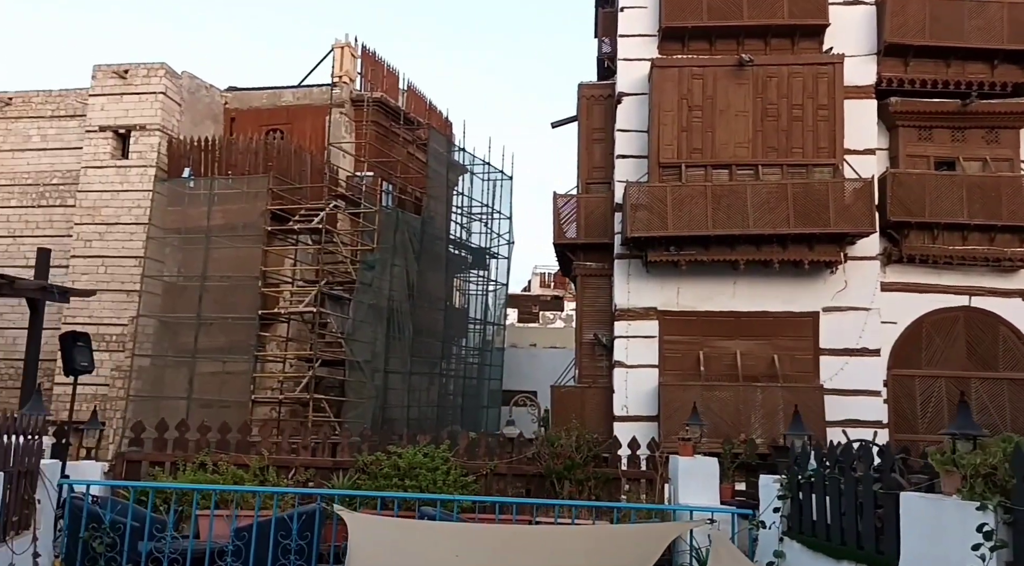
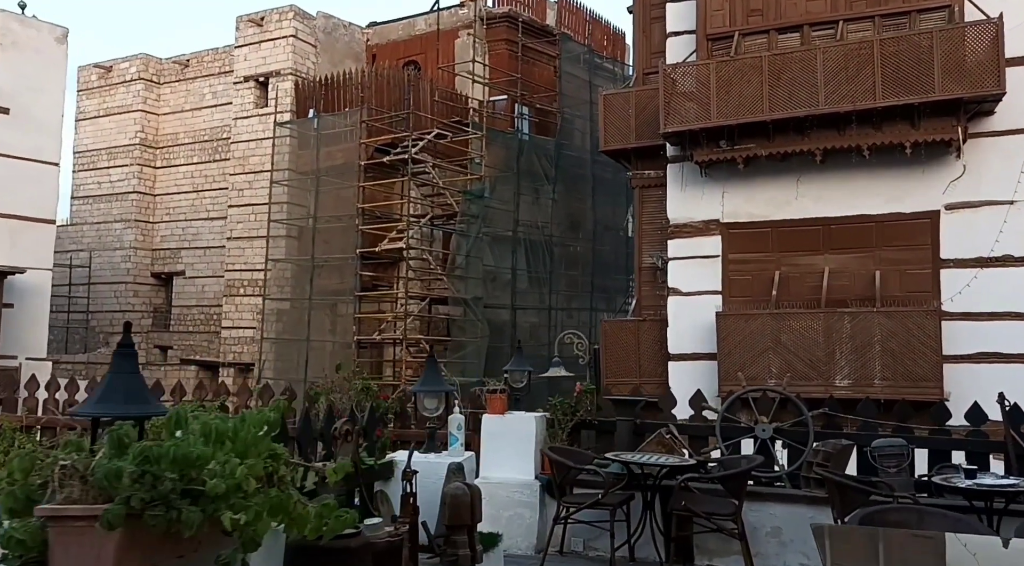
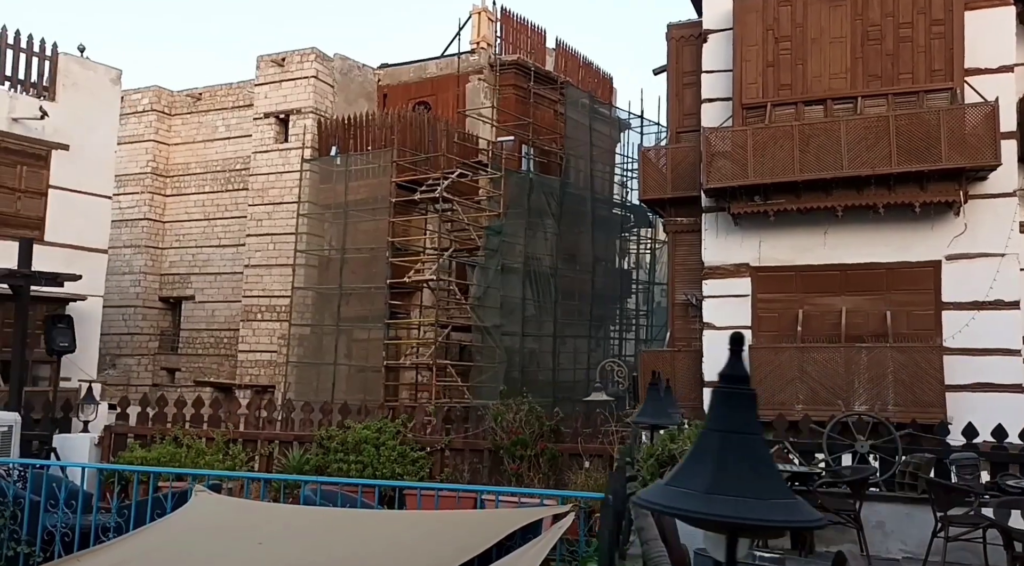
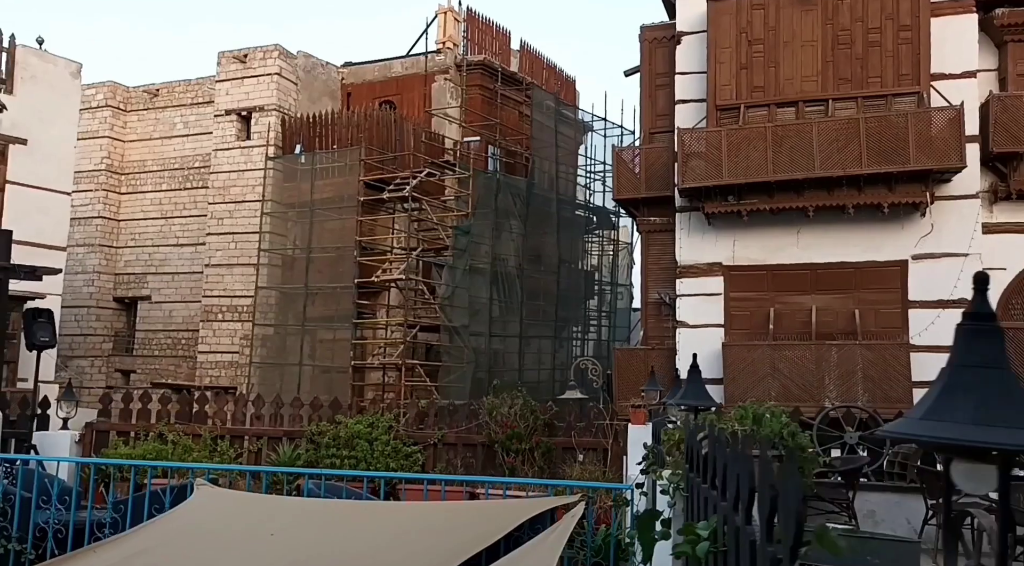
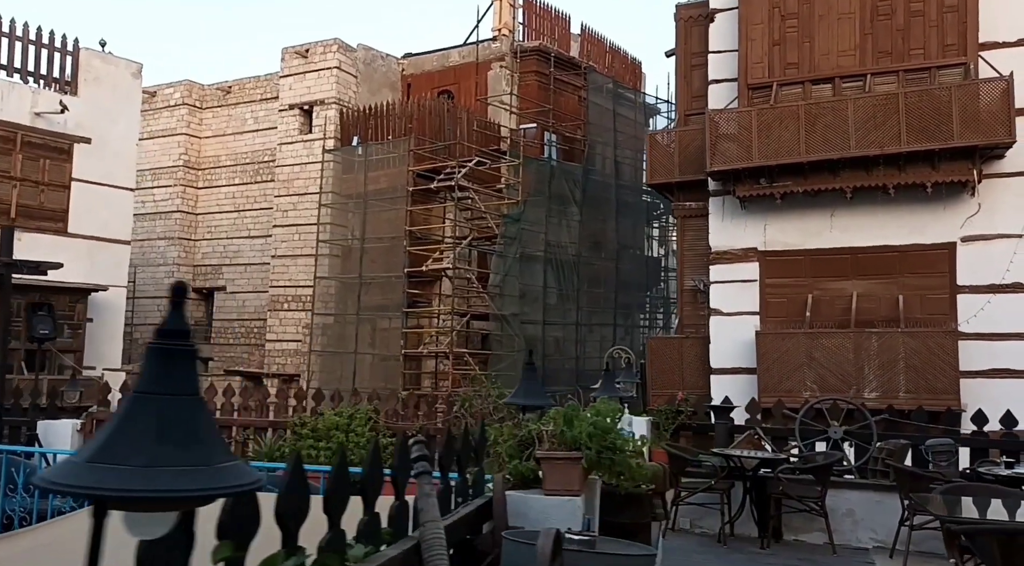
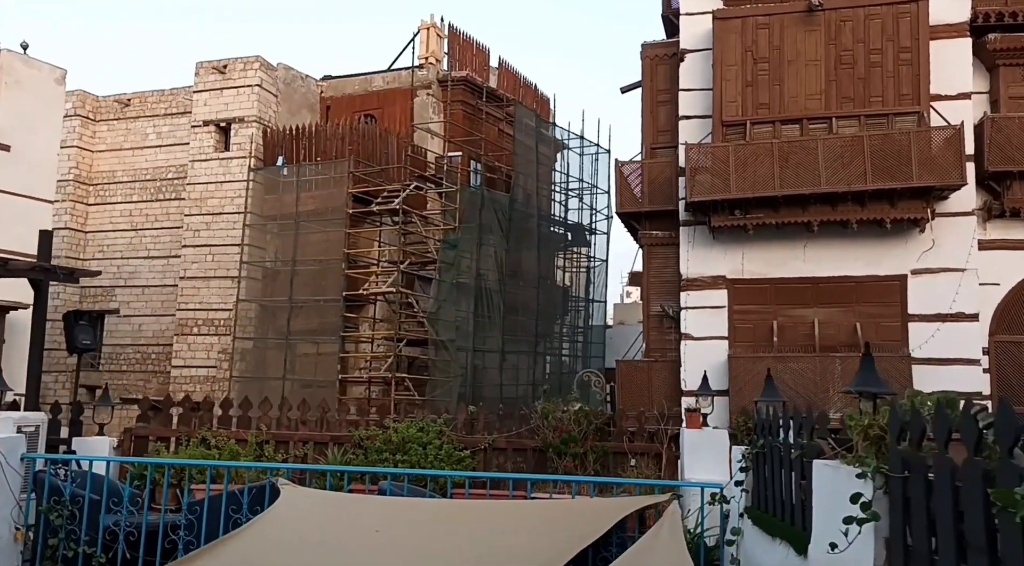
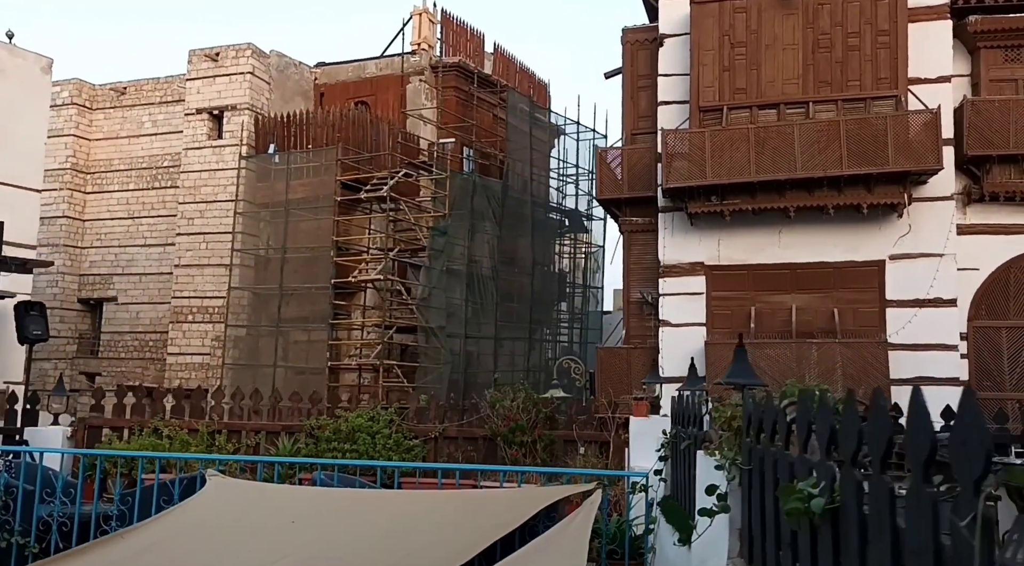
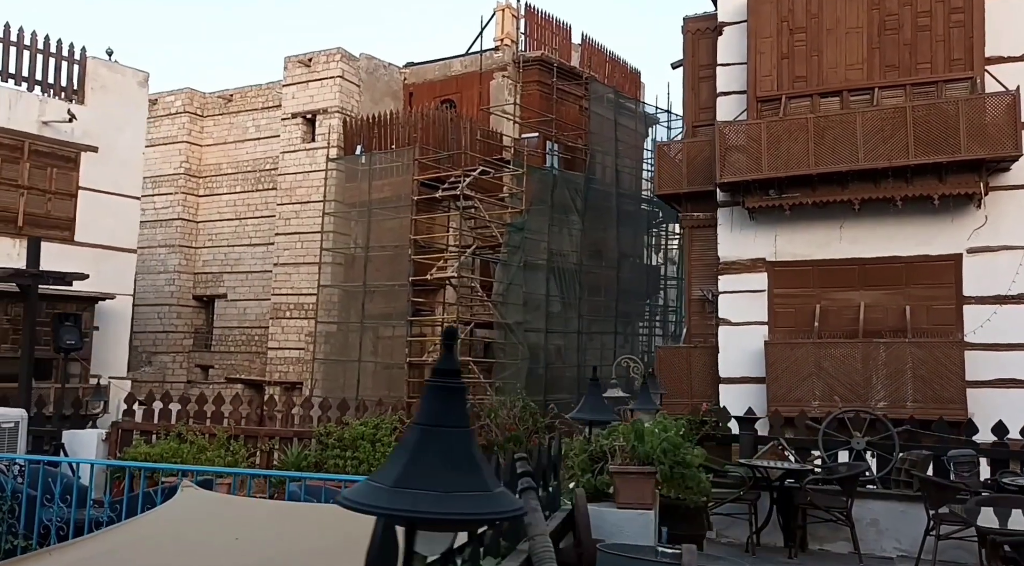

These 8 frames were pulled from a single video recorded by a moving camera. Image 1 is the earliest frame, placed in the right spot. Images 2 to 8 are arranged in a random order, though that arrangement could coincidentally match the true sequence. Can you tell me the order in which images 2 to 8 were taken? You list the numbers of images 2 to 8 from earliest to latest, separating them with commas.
6, 7, 4, 3, 8, 5, 2
